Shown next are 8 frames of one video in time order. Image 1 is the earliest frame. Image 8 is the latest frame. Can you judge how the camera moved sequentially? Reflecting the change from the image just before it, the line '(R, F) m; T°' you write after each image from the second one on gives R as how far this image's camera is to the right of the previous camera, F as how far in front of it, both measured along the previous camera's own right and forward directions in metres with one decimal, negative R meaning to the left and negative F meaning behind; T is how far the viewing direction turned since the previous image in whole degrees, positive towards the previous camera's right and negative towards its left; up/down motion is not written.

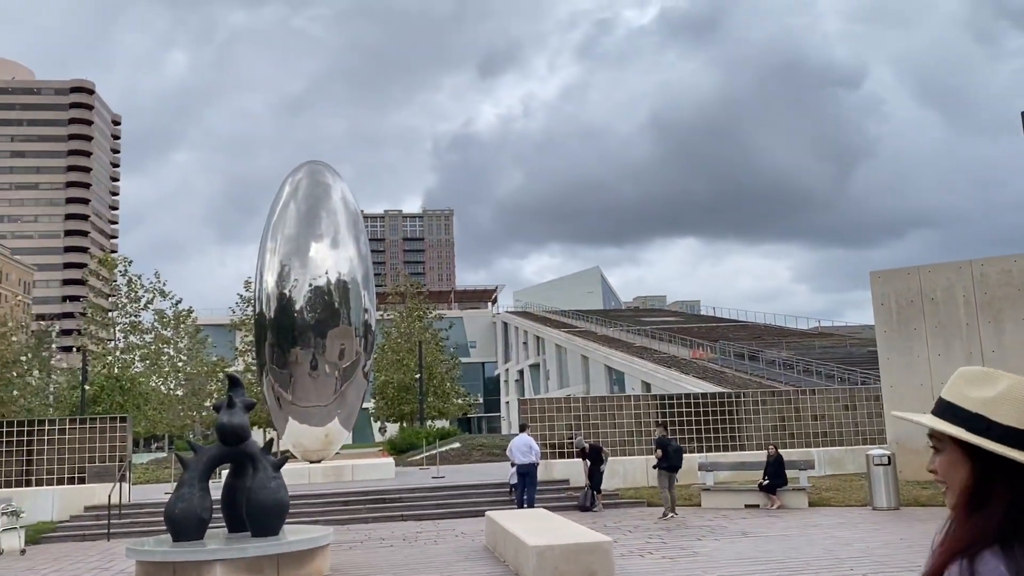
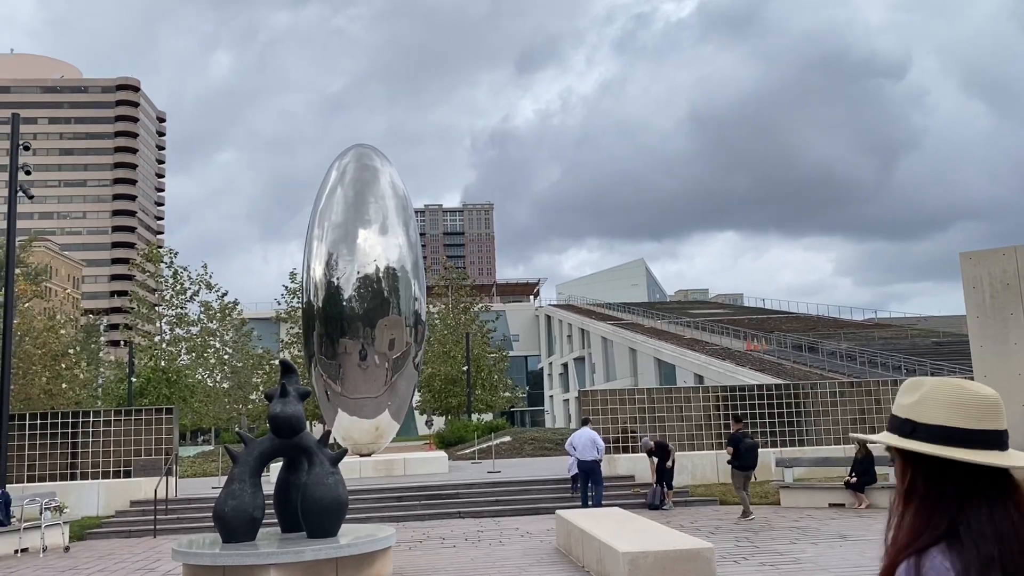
(-0.4, +1.0) m; -3°
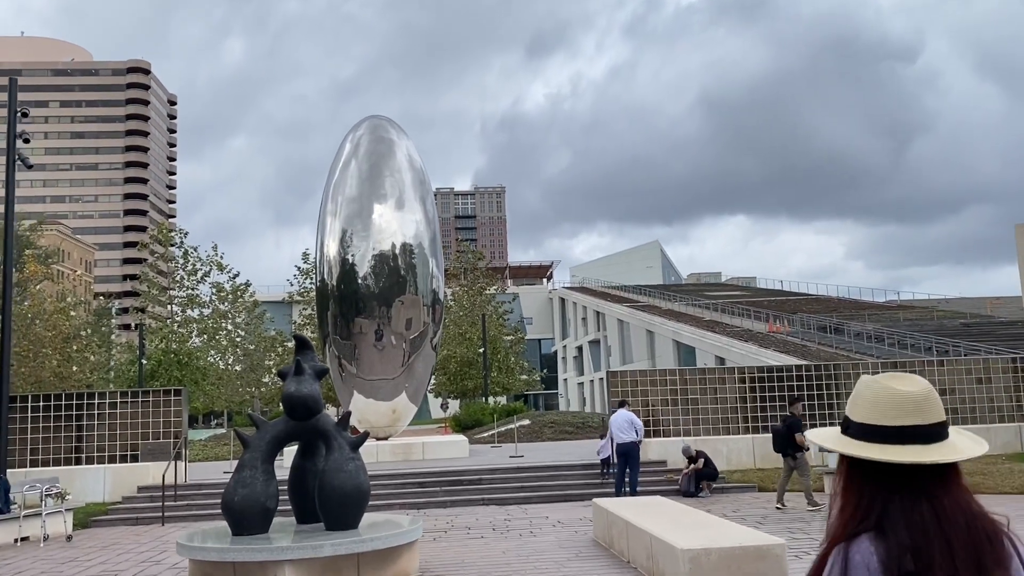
(-0.3, +0.9) m; -1°
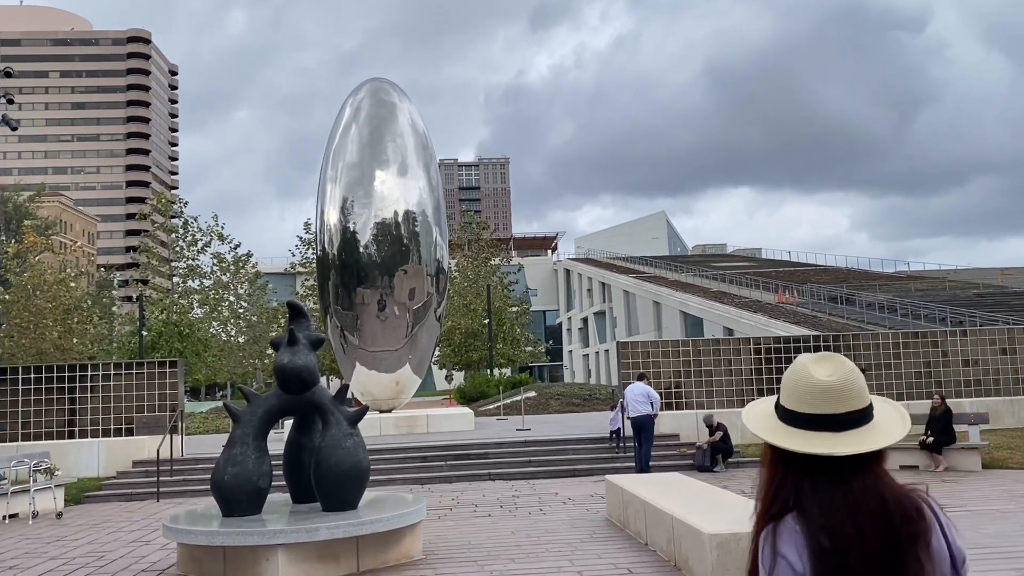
(0.0, +0.6) m; 0°
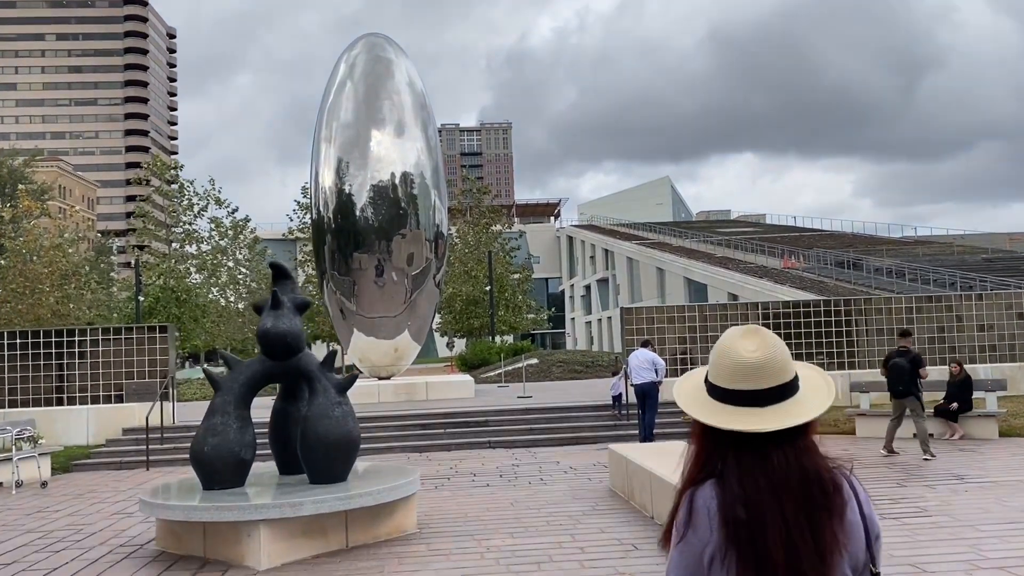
(0.0, +0.5) m; 0°
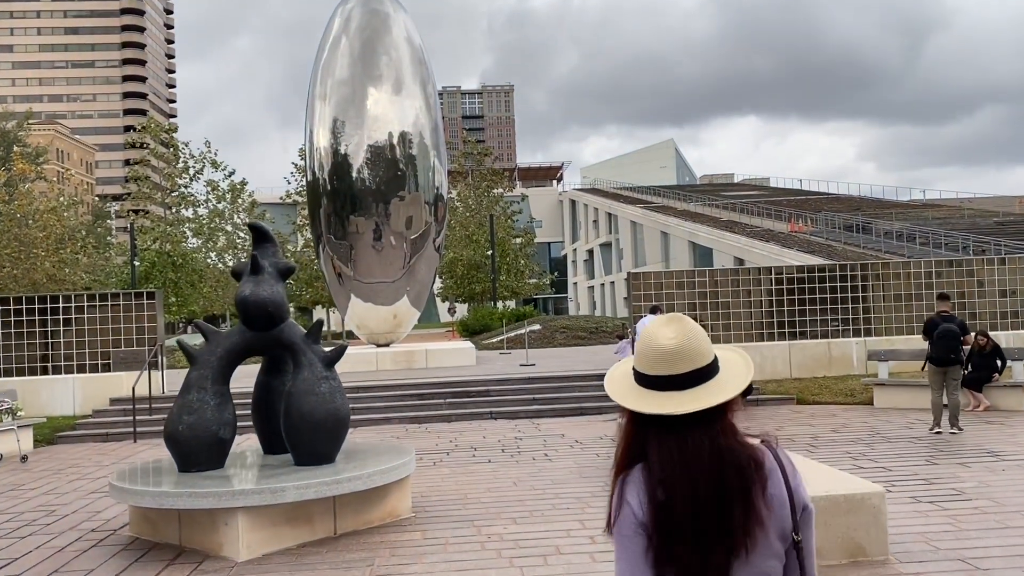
(0.0, +0.6) m; 0°
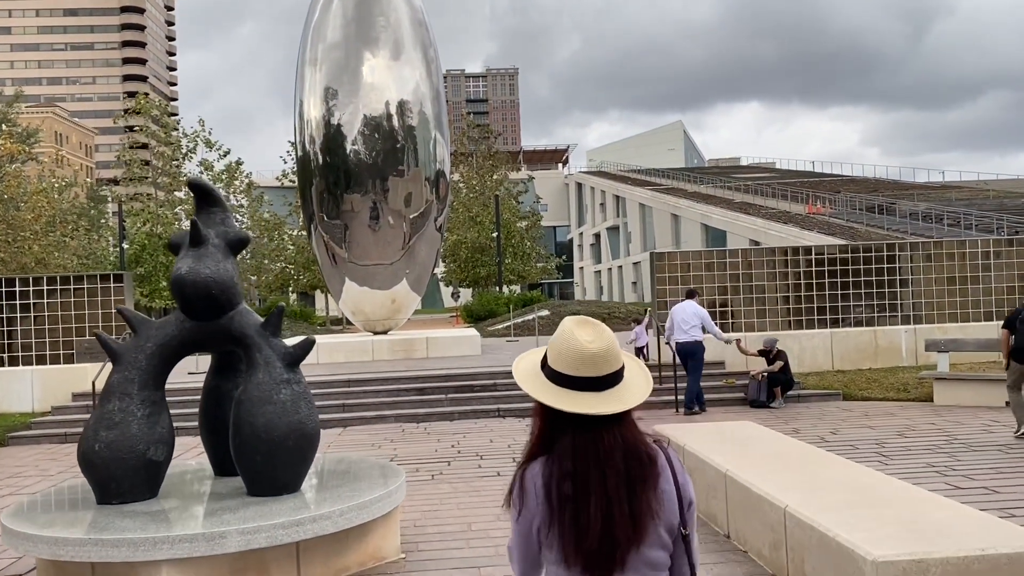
(-0.1, +1.5) m; 0°
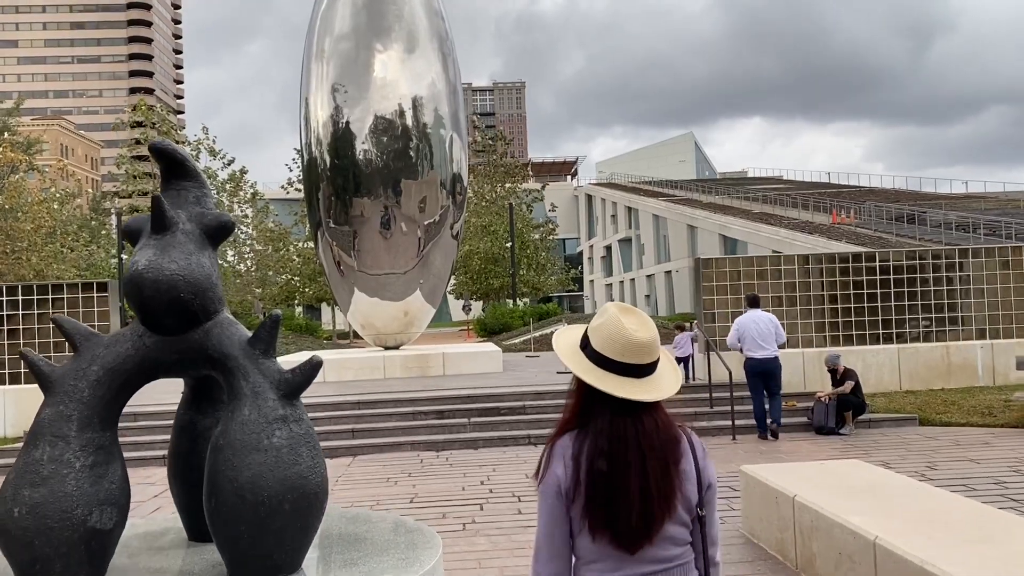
(-0.3, +1.4) m; 0°
